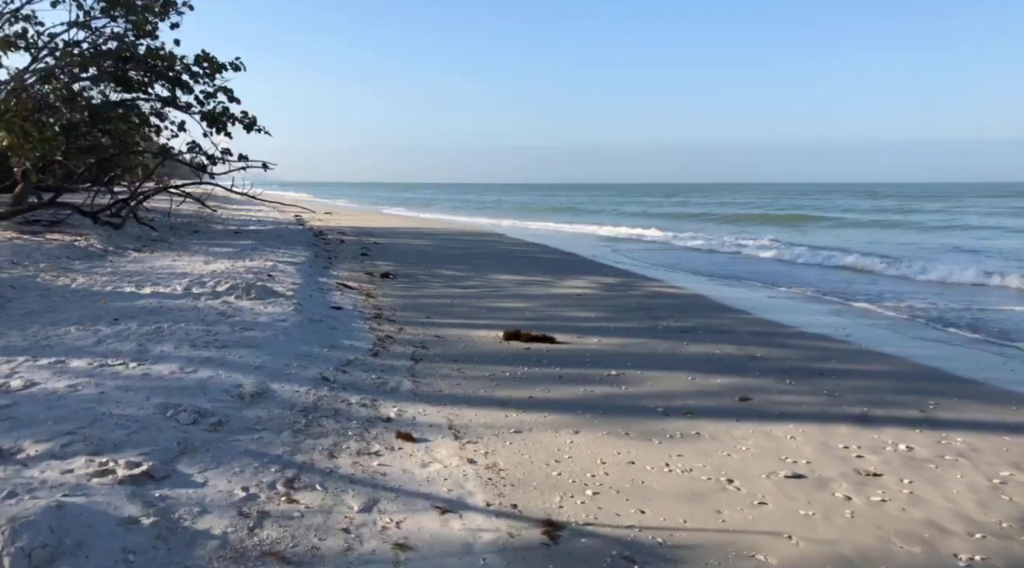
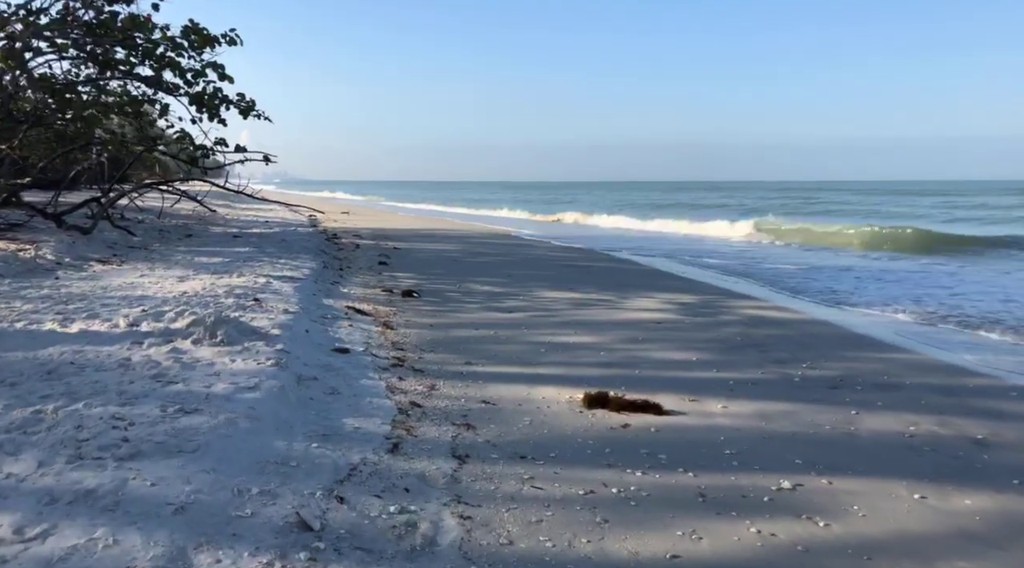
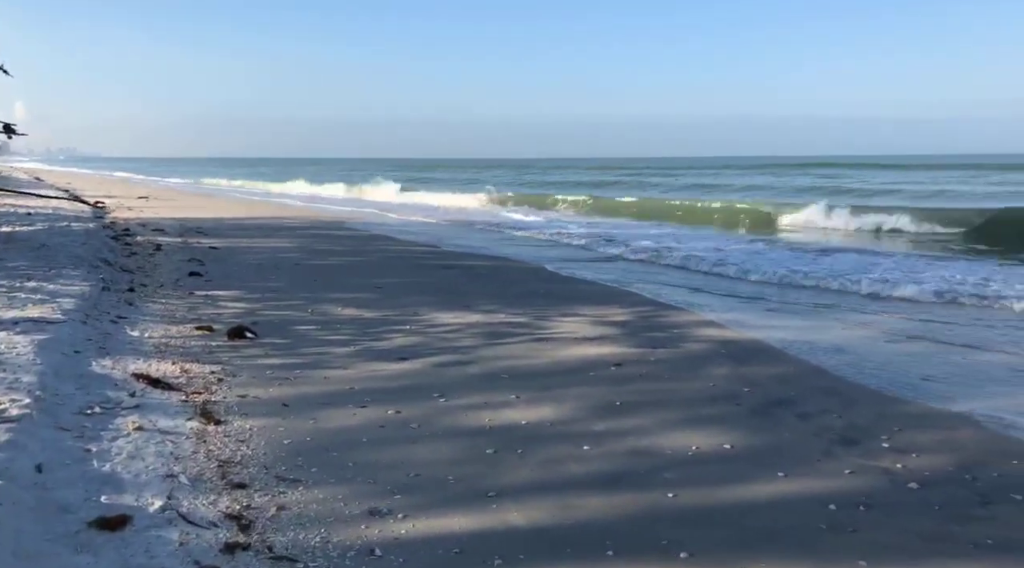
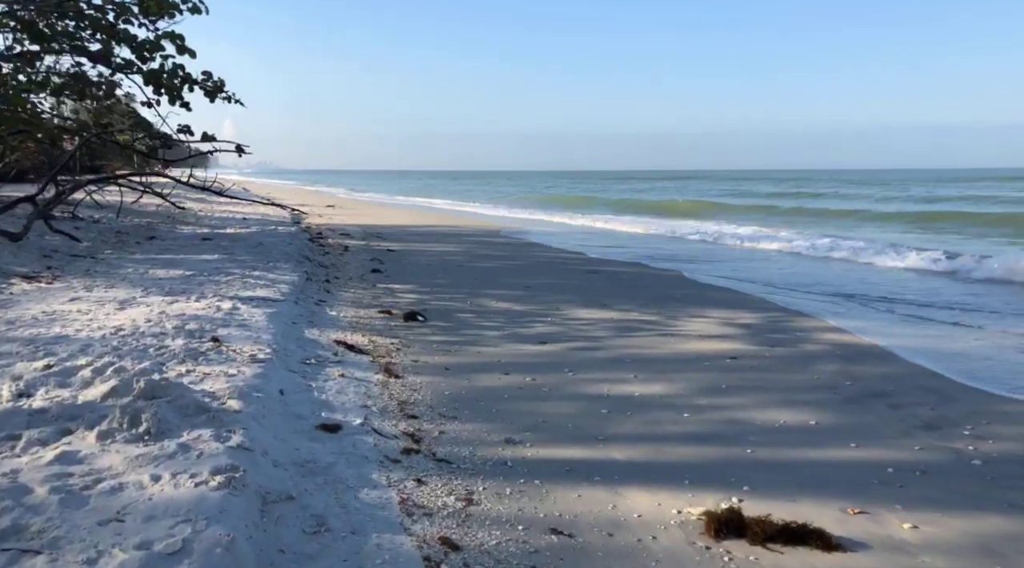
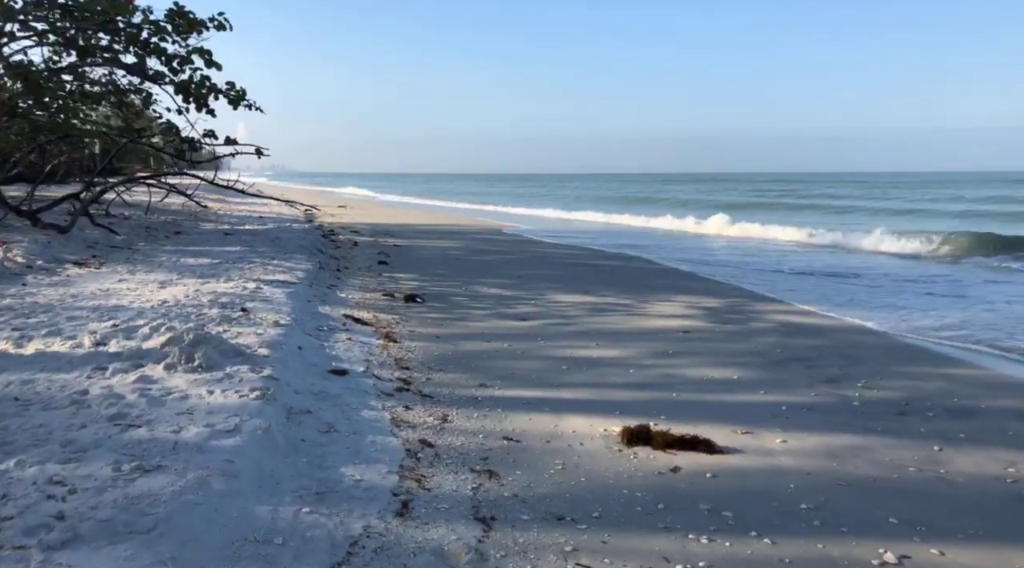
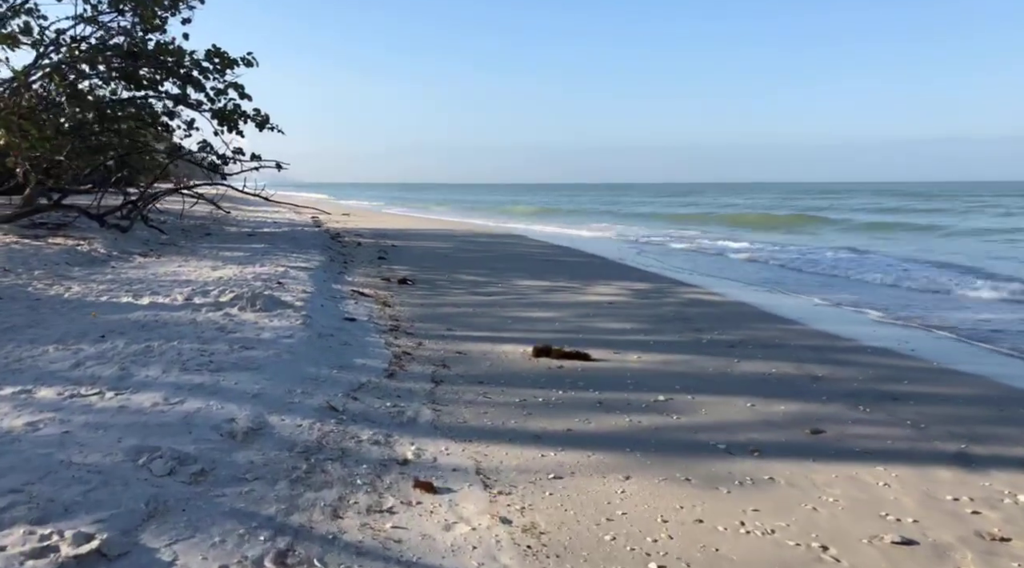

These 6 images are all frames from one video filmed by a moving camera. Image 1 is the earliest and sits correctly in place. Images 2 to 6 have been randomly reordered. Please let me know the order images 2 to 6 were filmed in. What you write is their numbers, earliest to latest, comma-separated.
6, 2, 5, 4, 3
